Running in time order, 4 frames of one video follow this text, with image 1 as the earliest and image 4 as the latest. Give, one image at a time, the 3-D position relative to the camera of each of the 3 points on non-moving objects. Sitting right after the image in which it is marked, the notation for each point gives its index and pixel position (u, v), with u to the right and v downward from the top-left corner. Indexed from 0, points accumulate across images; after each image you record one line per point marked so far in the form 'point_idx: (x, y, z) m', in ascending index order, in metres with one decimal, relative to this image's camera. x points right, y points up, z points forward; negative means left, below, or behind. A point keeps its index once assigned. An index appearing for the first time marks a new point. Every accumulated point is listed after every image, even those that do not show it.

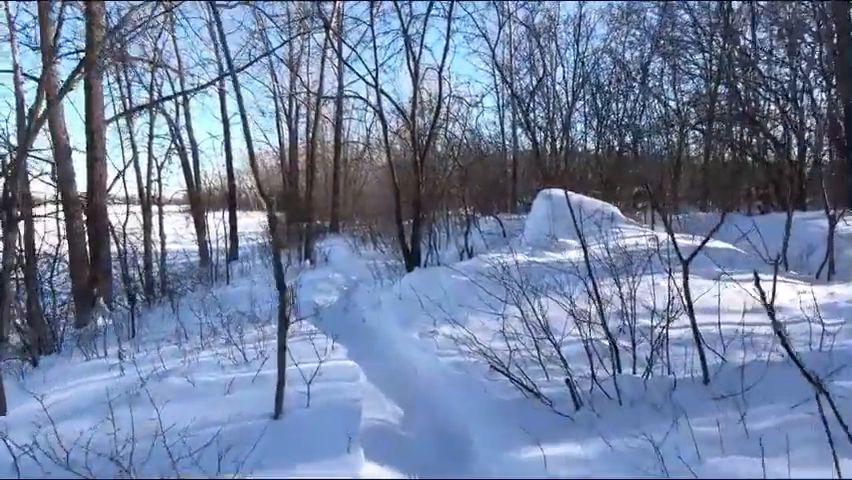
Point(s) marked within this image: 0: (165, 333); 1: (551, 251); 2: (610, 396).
0: (-4.6, -1.7, +8.0) m
1: (+2.2, -0.2, +8.0) m
2: (+1.6, -1.3, +3.8) m
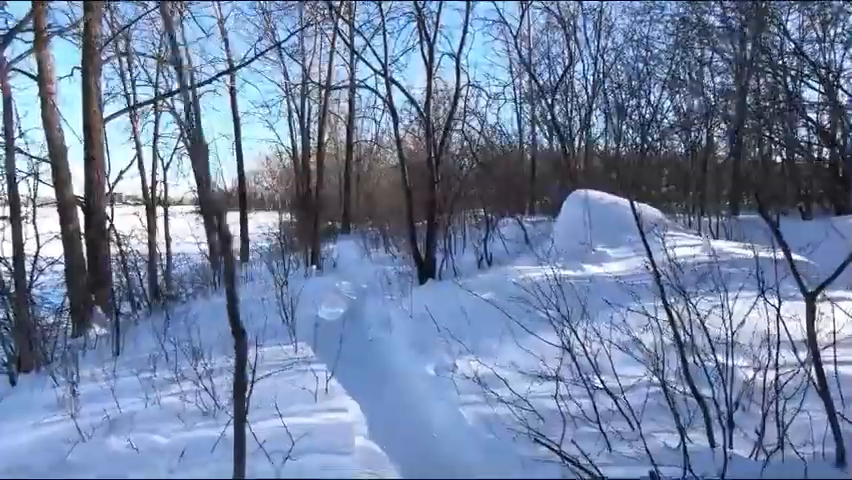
0: (-4.4, -1.8, +7.0) m
1: (+2.5, -0.4, +6.8) m
2: (+1.7, -1.5, +2.7) m
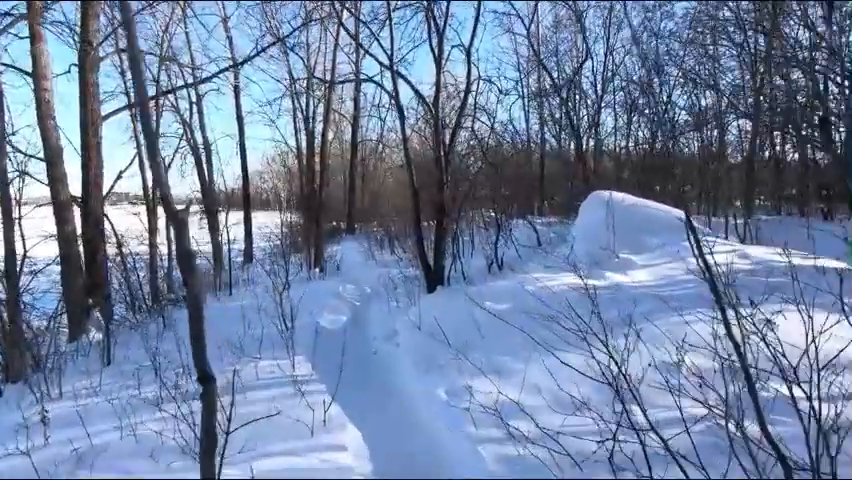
0: (-4.2, -1.9, +6.5) m
1: (+2.6, -0.4, +6.2) m
2: (+1.8, -1.6, +2.1) m
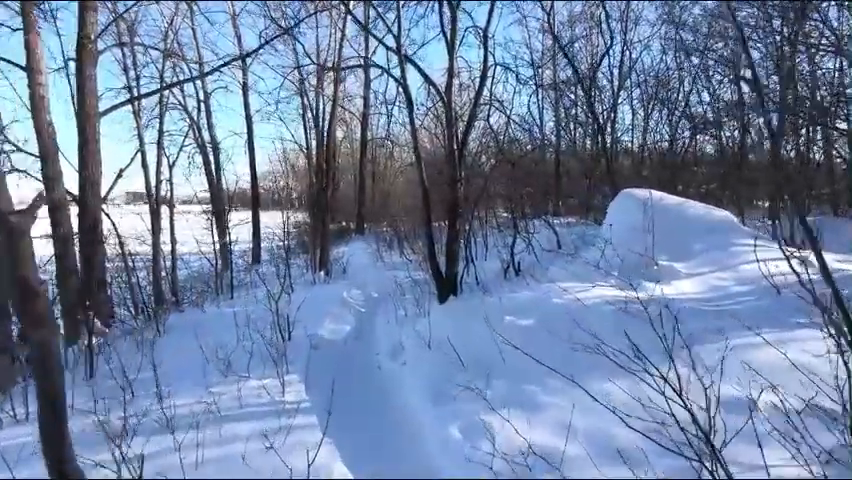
0: (-4.1, -1.9, +5.8) m
1: (+2.7, -0.5, +5.4) m
2: (+1.8, -1.6, +1.3) m
